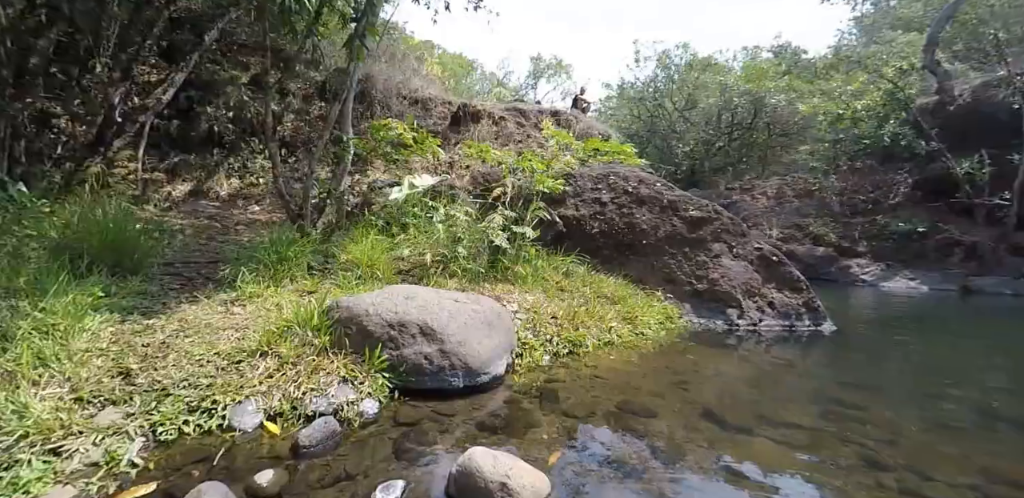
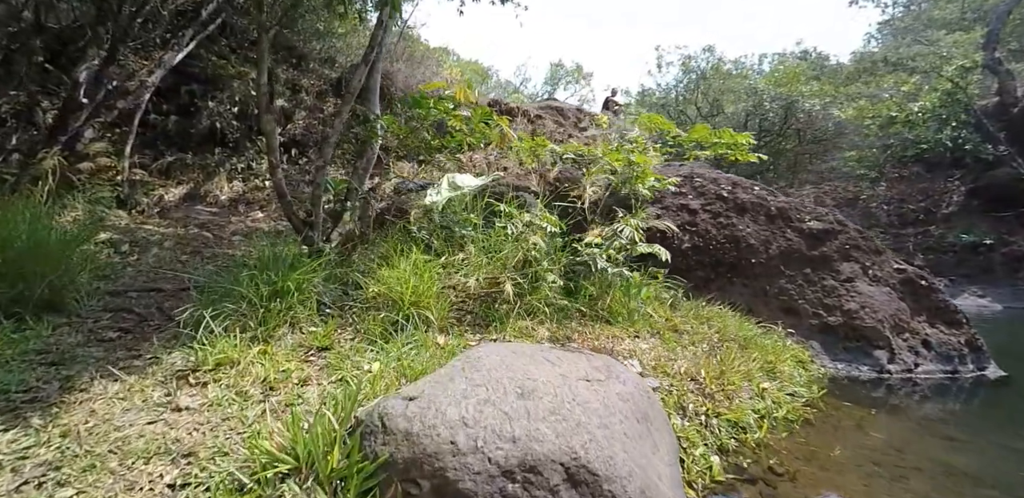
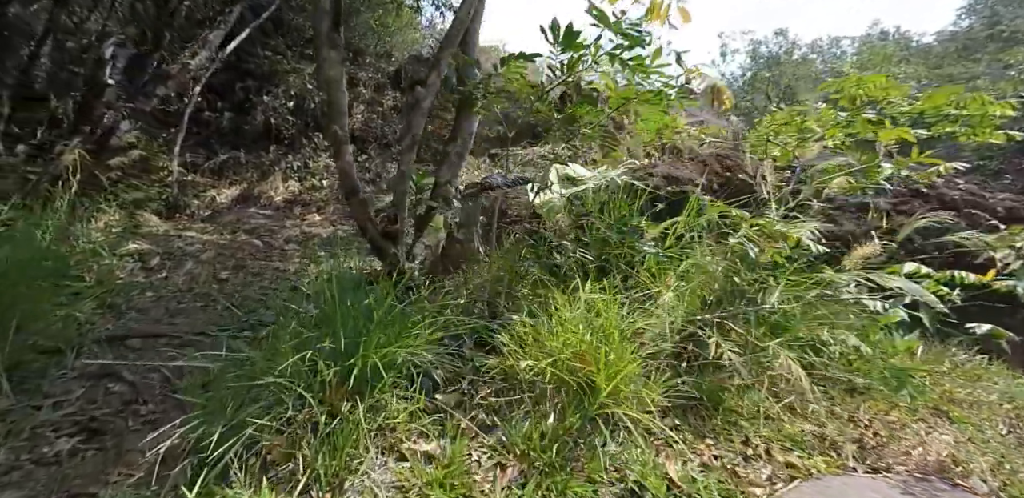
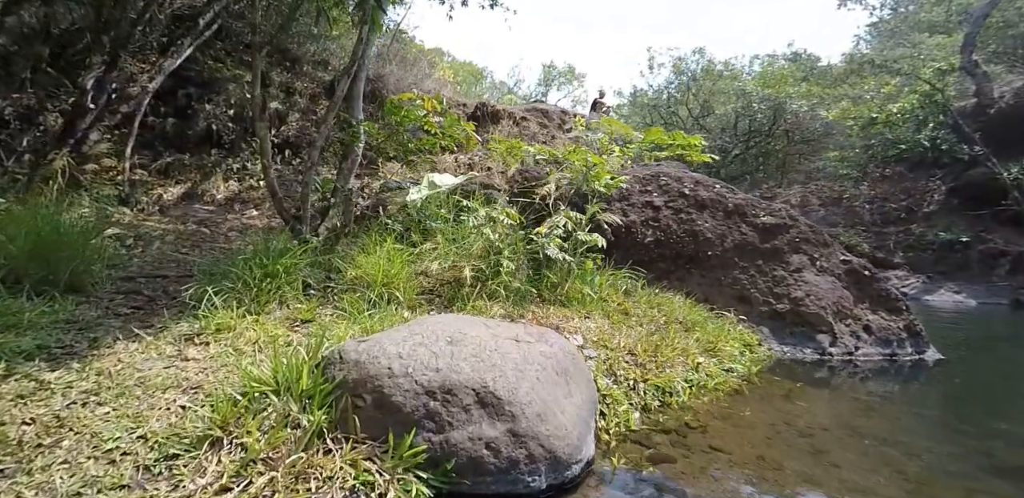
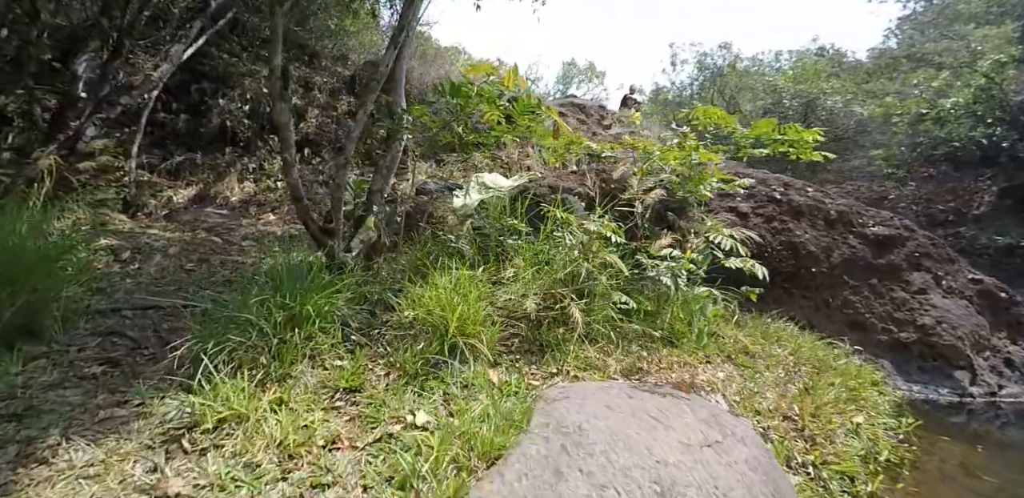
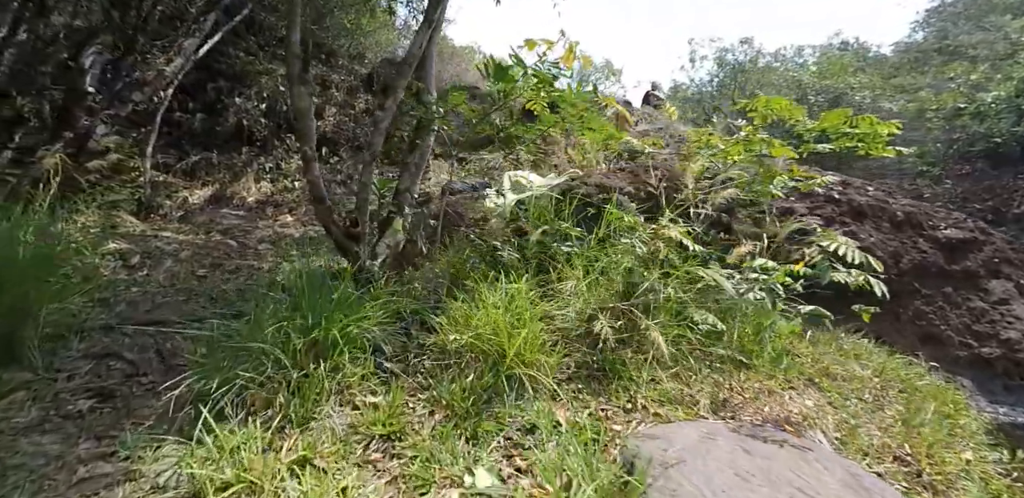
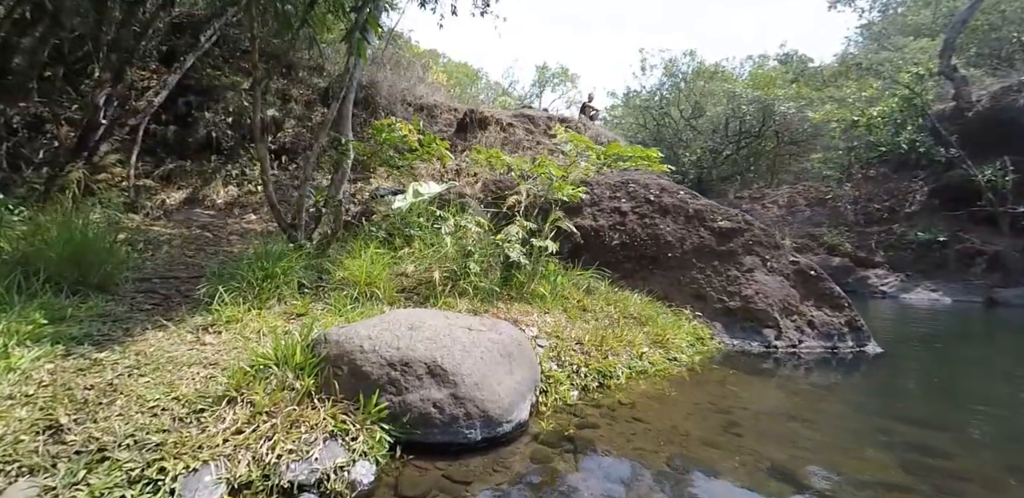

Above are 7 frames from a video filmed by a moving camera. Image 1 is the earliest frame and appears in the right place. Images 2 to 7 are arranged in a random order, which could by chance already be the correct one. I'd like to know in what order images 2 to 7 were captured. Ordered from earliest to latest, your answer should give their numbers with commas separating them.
7, 4, 2, 5, 6, 3
